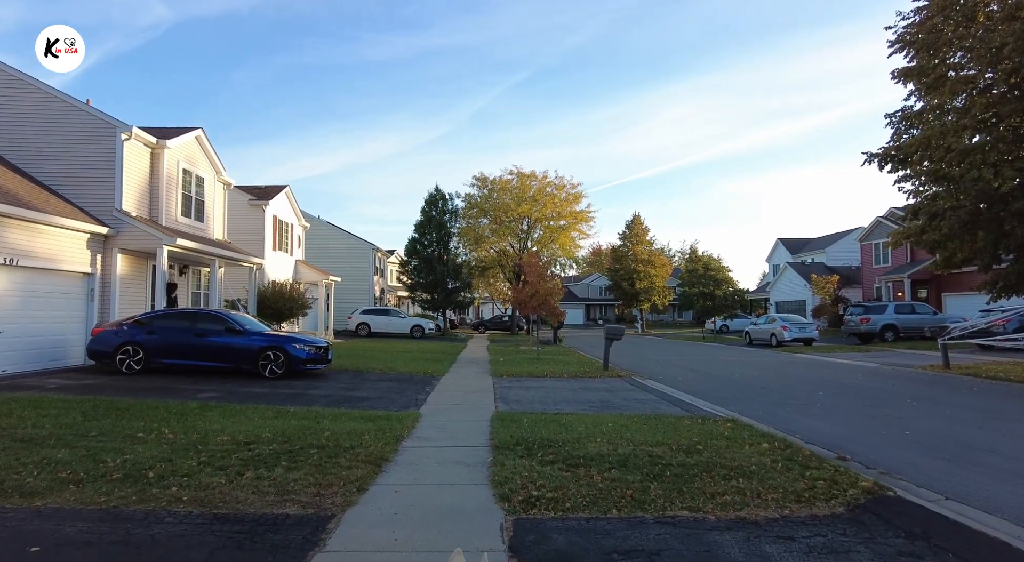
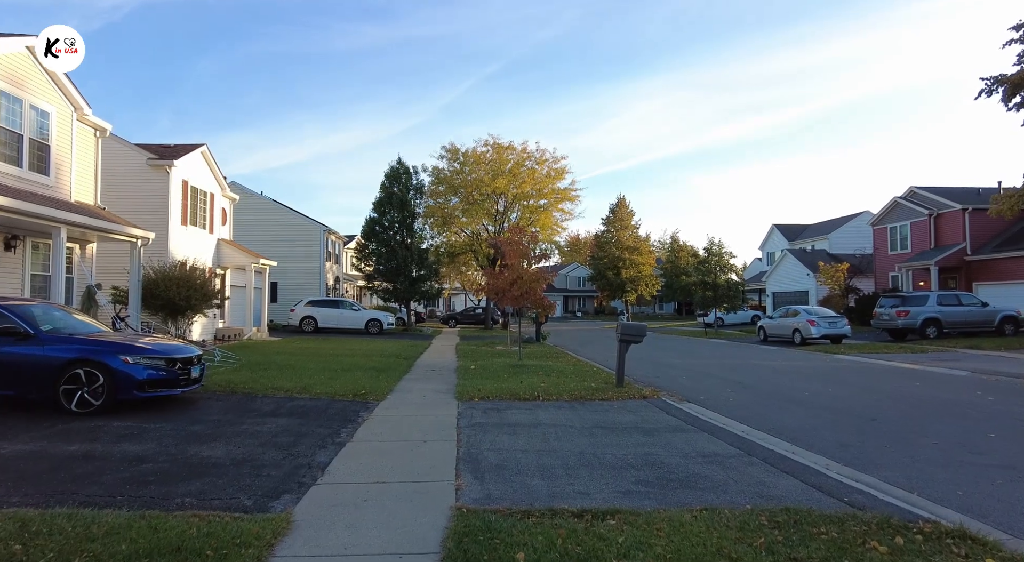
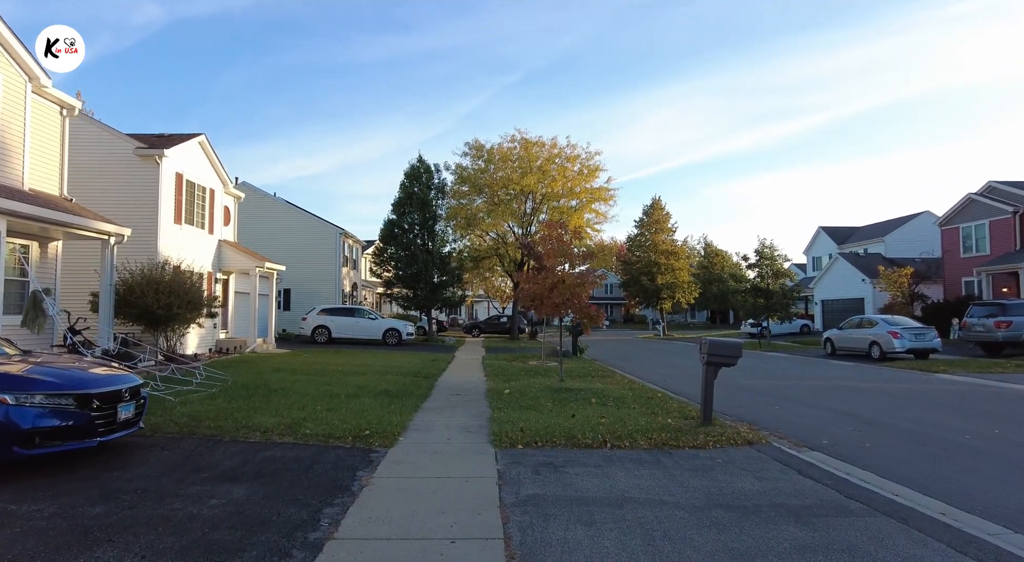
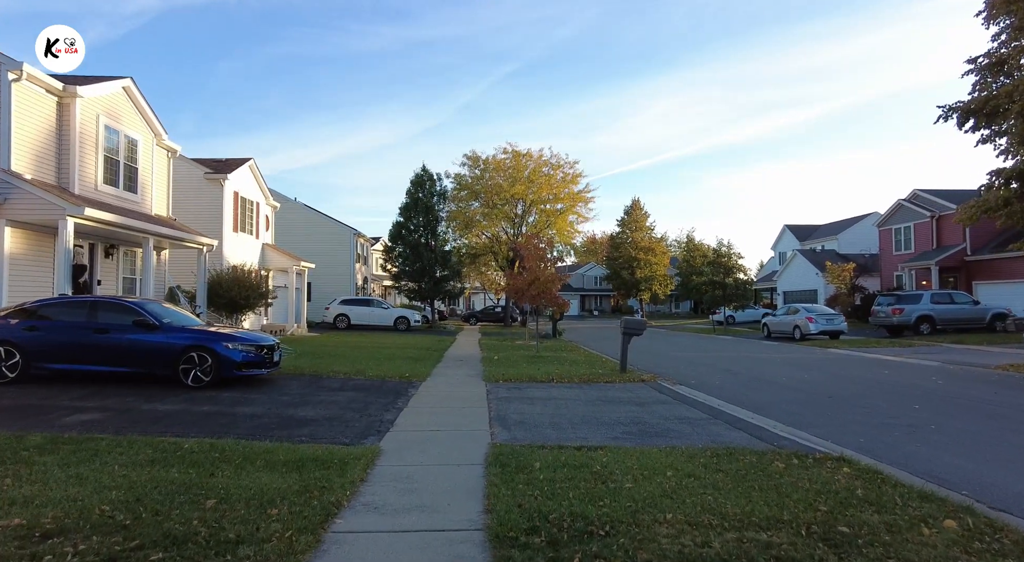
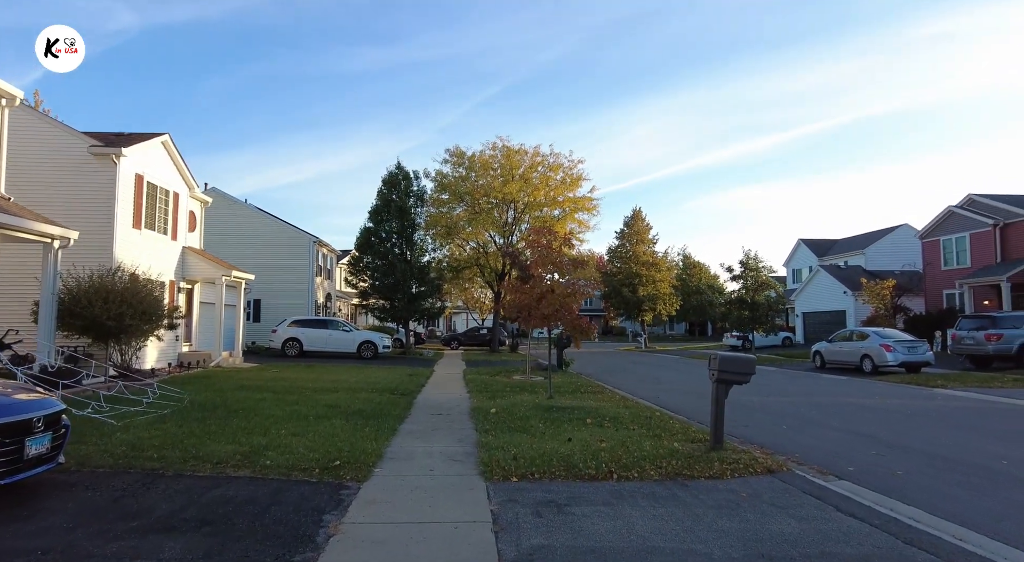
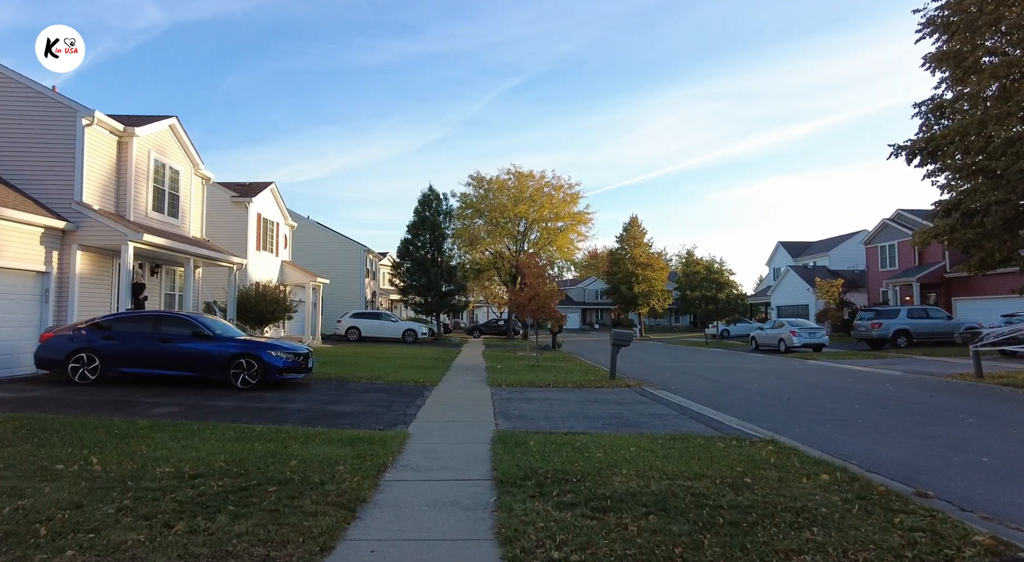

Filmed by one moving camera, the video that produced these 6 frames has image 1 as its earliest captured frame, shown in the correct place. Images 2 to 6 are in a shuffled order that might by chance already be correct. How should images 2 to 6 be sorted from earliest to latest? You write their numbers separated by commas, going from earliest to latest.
6, 4, 2, 3, 5
